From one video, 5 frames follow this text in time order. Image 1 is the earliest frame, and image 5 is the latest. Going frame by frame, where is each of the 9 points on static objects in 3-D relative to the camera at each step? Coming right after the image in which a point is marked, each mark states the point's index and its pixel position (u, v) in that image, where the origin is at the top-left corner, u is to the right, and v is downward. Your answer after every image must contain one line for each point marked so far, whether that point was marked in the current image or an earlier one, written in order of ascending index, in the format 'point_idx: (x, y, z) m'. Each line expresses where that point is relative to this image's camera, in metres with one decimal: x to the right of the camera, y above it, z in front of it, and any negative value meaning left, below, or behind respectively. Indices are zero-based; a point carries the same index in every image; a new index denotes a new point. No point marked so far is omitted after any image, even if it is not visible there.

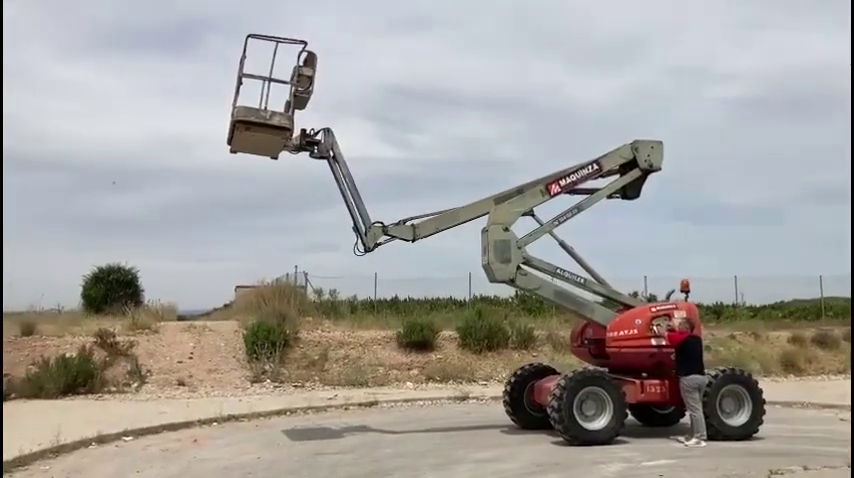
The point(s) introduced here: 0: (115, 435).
0: (-5.2, -3.3, +13.3) m
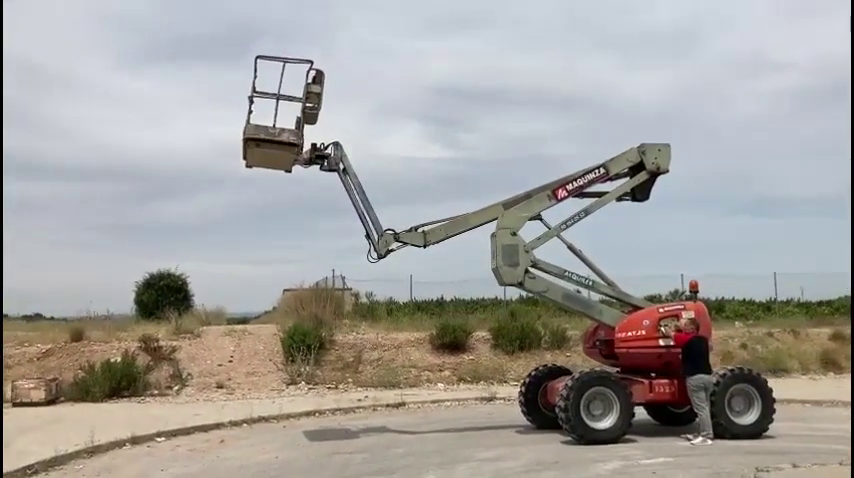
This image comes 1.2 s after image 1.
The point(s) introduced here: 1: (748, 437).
0: (-4.9, -3.5, +14.1) m
1: (+5.0, -3.1, +12.6) m
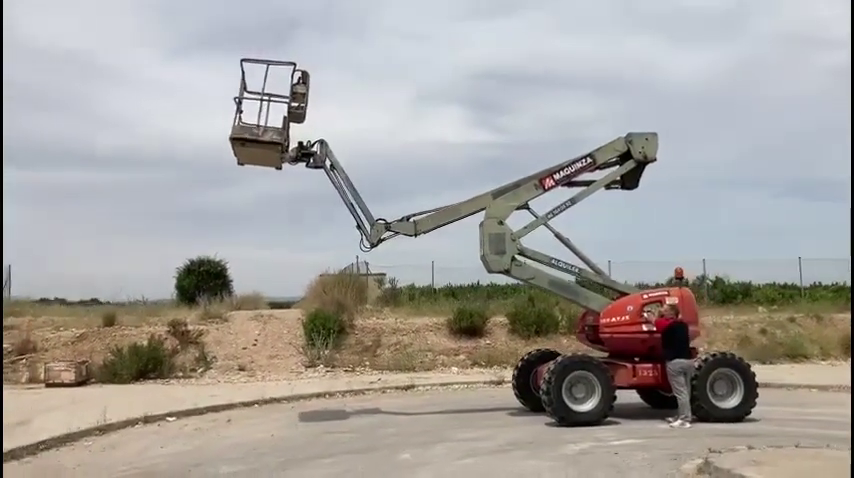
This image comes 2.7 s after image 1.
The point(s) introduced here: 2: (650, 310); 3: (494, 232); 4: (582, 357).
0: (-5.0, -3.3, +14.9) m
1: (+4.8, -2.9, +12.8) m
2: (+3.6, -1.2, +13.0) m
3: (+1.1, +0.1, +13.5) m
4: (+2.4, -1.9, +12.7) m
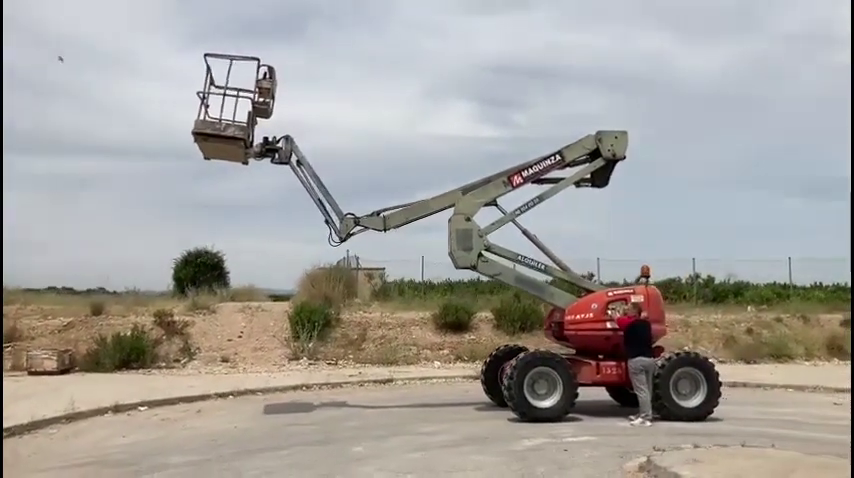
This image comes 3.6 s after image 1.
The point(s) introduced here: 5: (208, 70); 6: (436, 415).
0: (-5.6, -3.1, +15.1) m
1: (+4.2, -2.9, +12.9) m
2: (+3.1, -1.1, +13.1) m
3: (+0.6, +0.2, +13.5) m
4: (+1.9, -1.8, +12.7) m
5: (-3.4, +2.7, +12.6) m
6: (+0.2, -3.0, +13.7) m
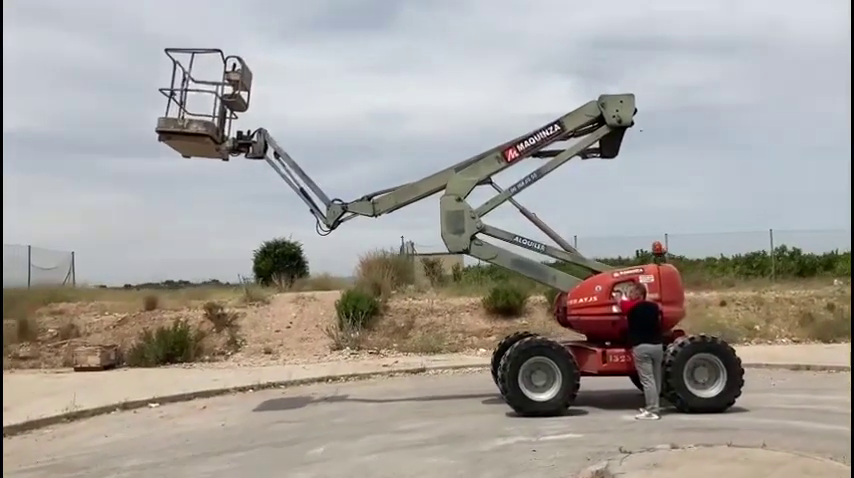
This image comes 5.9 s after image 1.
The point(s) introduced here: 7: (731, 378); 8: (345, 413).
0: (-5.4, -3.0, +15.0) m
1: (+4.1, -2.5, +11.5) m
2: (+2.9, -0.8, +11.9) m
3: (+0.4, +0.5, +12.6) m
4: (+1.7, -1.5, +11.7) m
5: (-3.8, +2.8, +12.2) m
6: (+0.1, -2.7, +12.9) m
7: (+4.4, -2.0, +11.6) m
8: (-1.3, -2.8, +12.8) m
